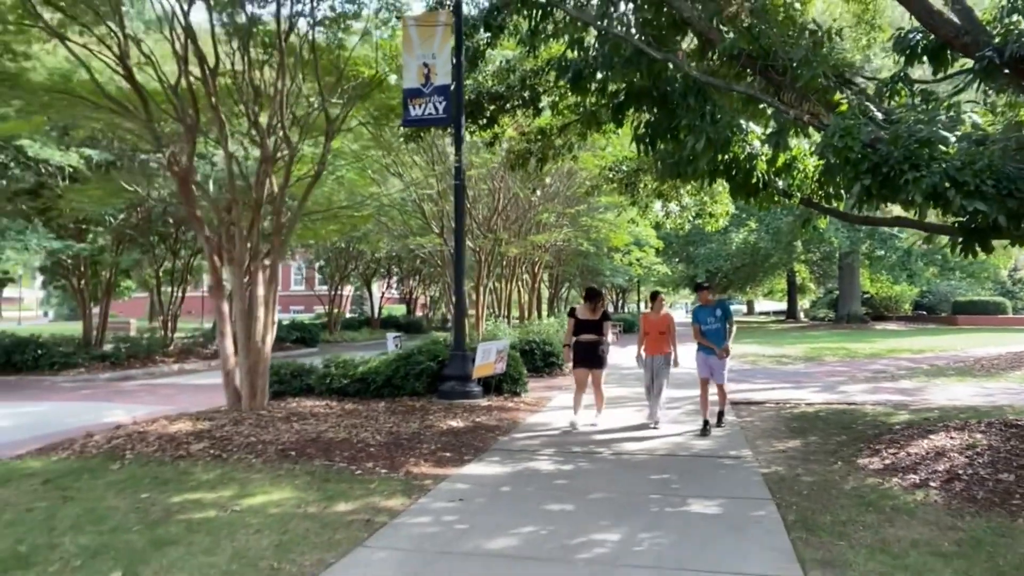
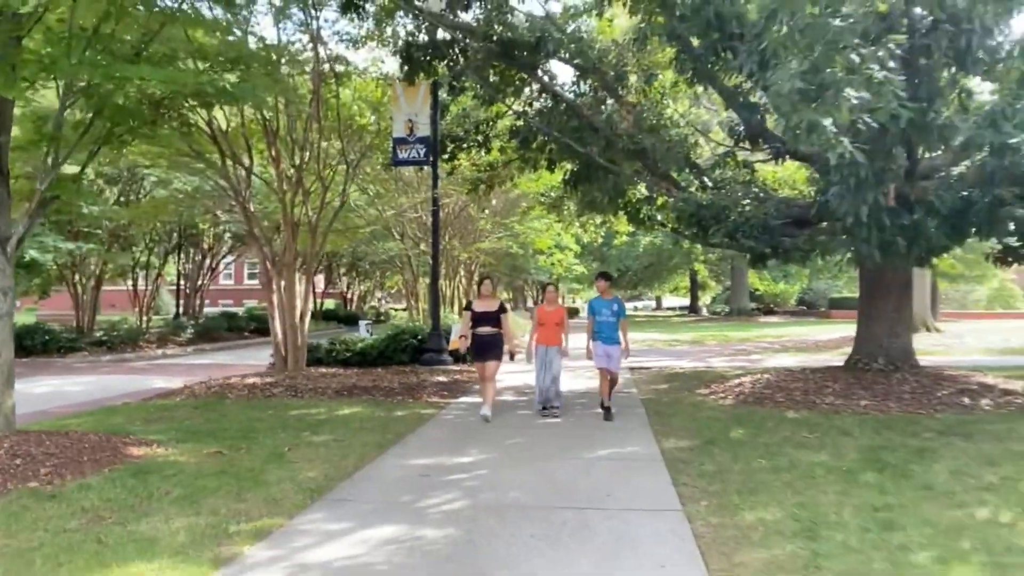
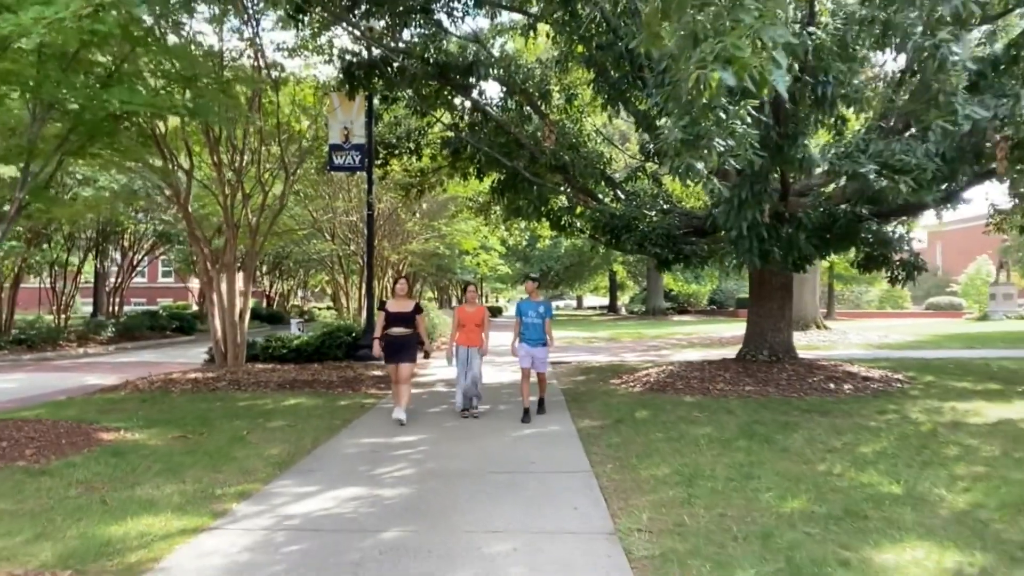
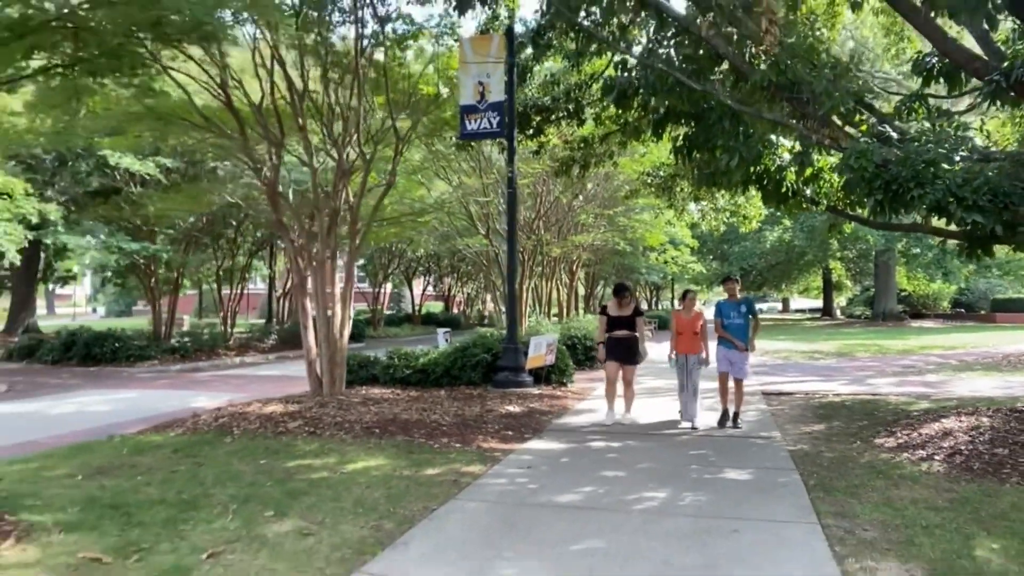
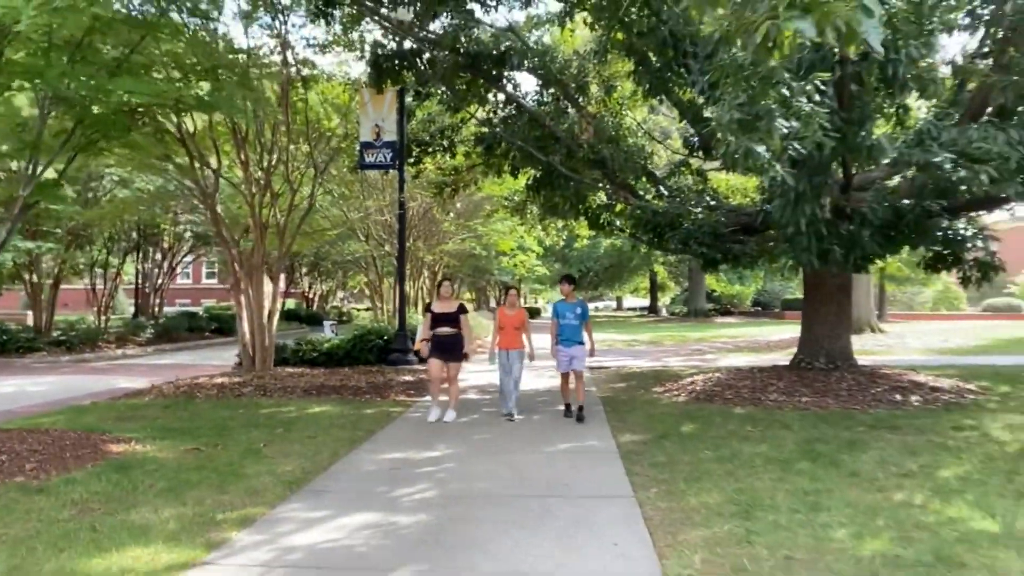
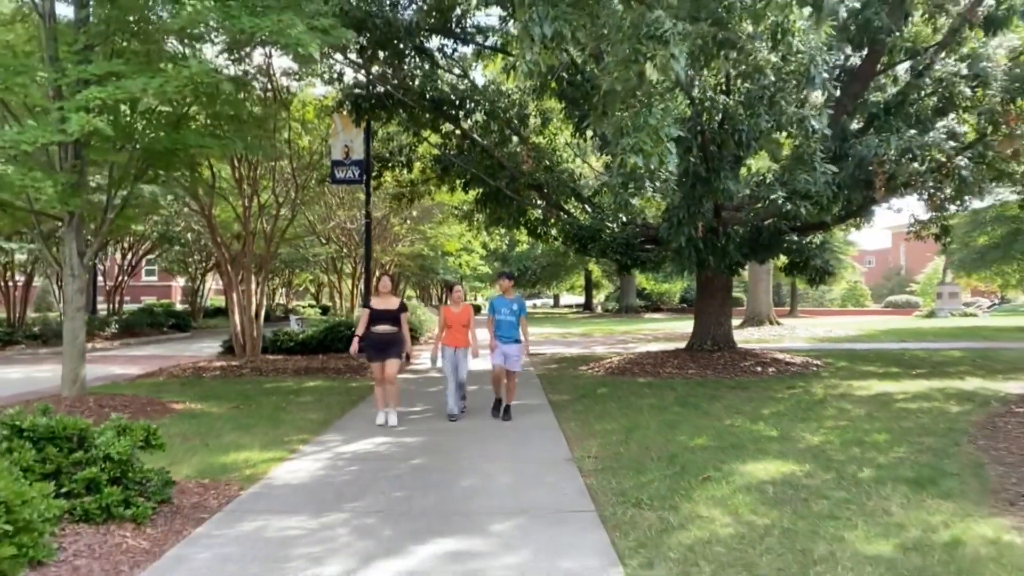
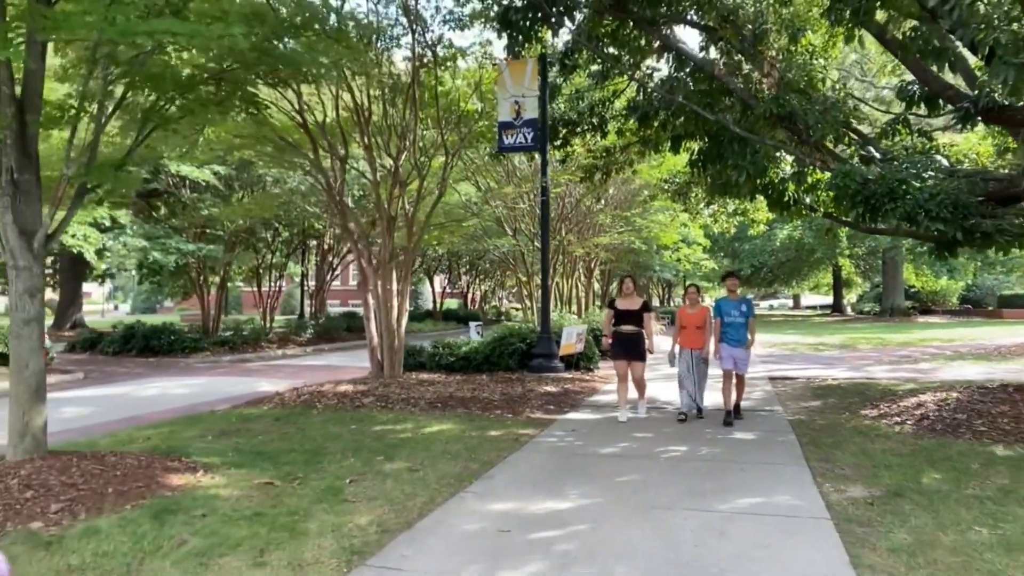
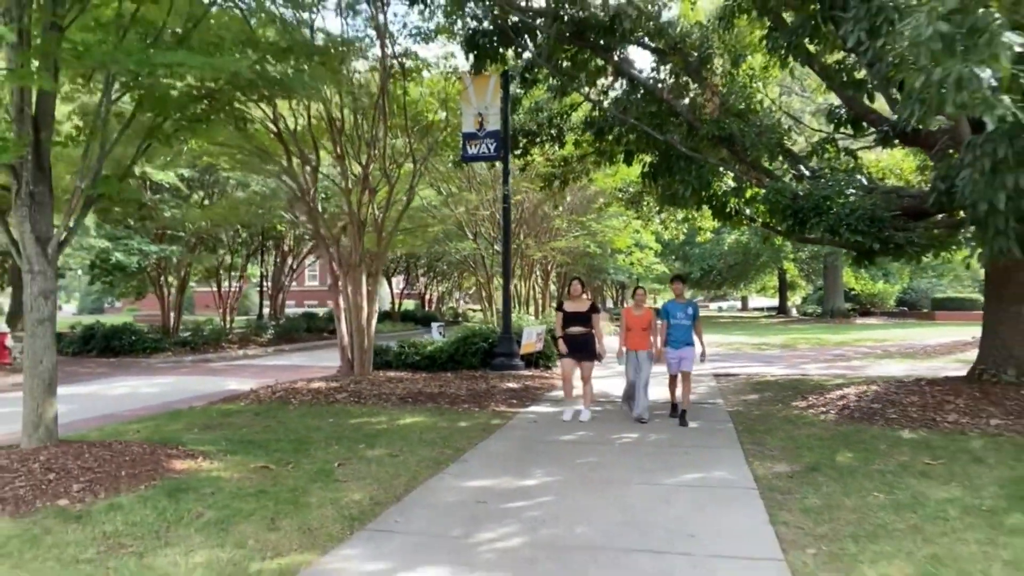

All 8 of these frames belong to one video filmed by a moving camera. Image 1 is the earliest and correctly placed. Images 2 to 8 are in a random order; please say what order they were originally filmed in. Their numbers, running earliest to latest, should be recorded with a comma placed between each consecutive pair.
4, 7, 8, 2, 5, 3, 6
